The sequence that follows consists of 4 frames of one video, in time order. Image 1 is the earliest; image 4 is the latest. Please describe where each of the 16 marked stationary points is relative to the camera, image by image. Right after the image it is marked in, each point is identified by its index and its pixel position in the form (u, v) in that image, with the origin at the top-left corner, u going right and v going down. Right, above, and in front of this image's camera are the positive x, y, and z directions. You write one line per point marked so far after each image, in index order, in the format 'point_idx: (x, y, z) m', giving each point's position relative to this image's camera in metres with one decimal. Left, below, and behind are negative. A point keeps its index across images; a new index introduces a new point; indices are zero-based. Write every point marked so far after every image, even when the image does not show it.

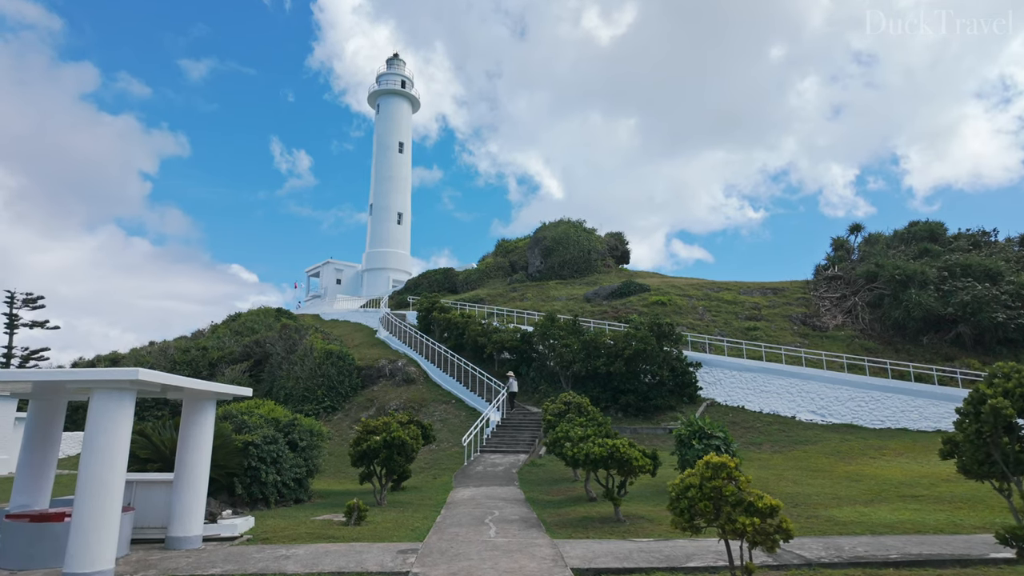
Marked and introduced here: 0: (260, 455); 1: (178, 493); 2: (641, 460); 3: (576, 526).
0: (-4.6, -3.1, +10.7) m
1: (-4.3, -2.7, +7.6) m
2: (+1.9, -2.6, +8.9) m
3: (+1.0, -3.6, +8.9) m
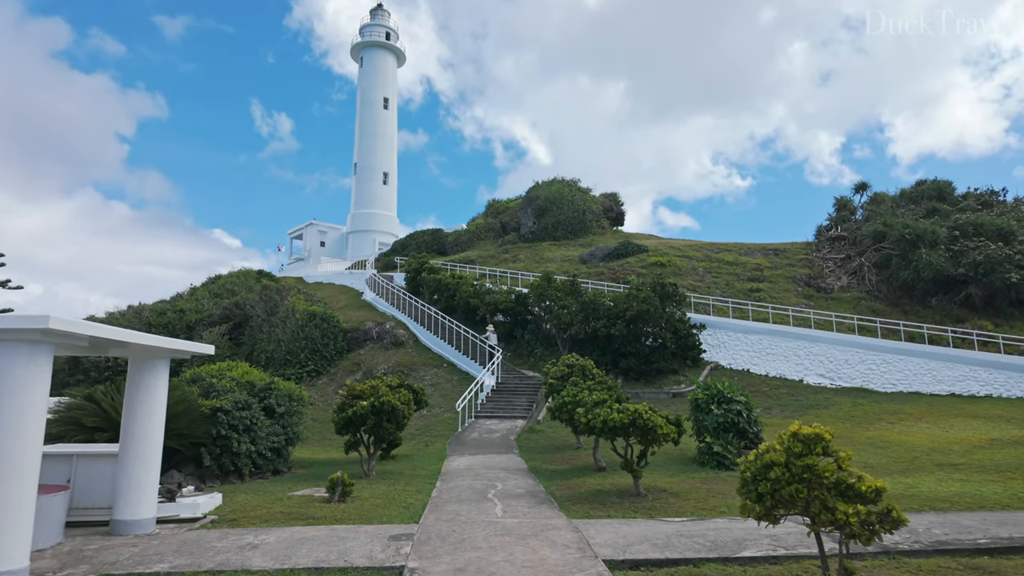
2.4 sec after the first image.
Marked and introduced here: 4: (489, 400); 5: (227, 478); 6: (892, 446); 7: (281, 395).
0: (-4.6, -2.2, +9.5) m
1: (-4.2, -2.0, +6.3) m
2: (+2.0, -1.9, +7.8) m
3: (+1.1, -2.9, +7.8) m
4: (-0.7, -3.2, +16.9) m
5: (-4.6, -3.1, +9.5) m
6: (+7.8, -3.3, +11.9) m
7: (-4.3, -2.0, +10.9) m
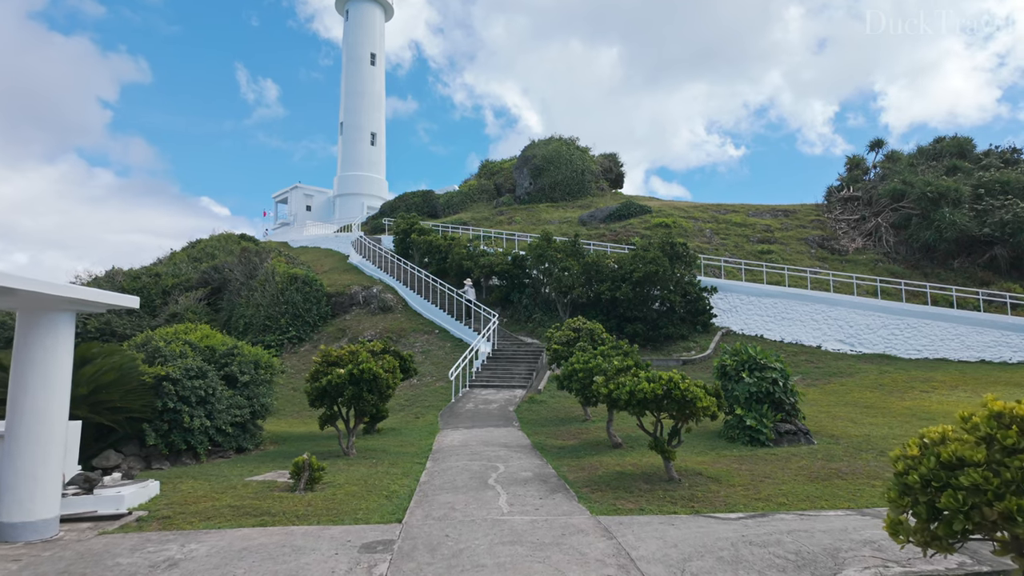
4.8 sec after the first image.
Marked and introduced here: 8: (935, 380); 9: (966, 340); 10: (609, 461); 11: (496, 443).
0: (-4.5, -1.4, +8.0) m
1: (-4.1, -1.4, +4.8) m
2: (+2.1, -1.2, +6.3) m
3: (+1.1, -2.2, +6.4) m
4: (-0.7, -2.1, +15.5) m
5: (-4.6, -2.3, +8.0) m
6: (+7.8, -2.4, +10.7) m
7: (-4.3, -1.2, +9.4) m
8: (+10.5, -2.3, +14.5) m
9: (+13.0, -1.5, +16.7) m
10: (+1.3, -2.3, +7.8) m
11: (-0.3, -2.5, +9.3) m
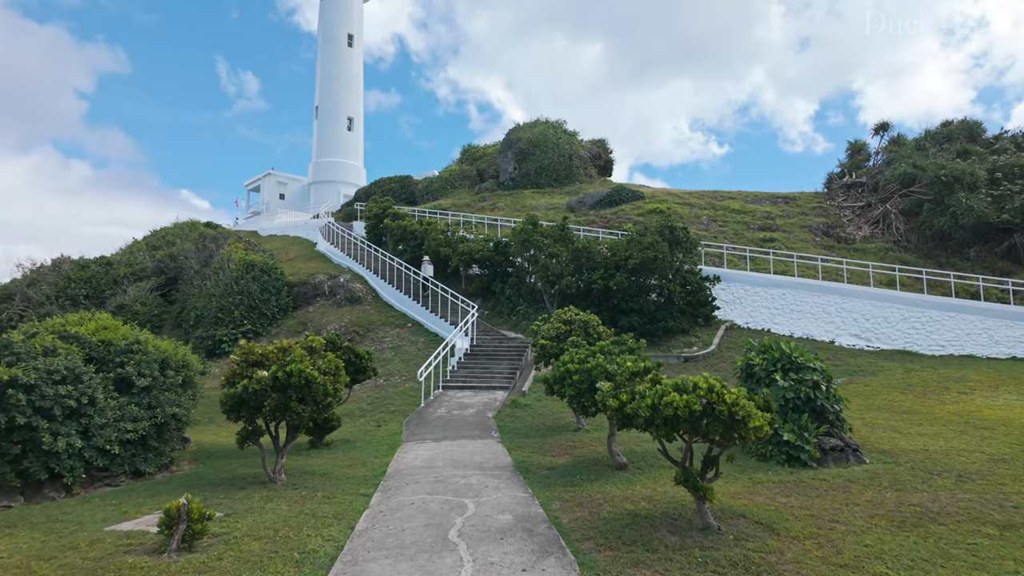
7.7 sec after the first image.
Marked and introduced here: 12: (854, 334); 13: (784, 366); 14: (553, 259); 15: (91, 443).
0: (-4.8, -1.2, +5.9) m
1: (-4.3, -1.1, +2.8) m
2: (+1.9, -1.0, +4.4) m
3: (+0.9, -2.0, +4.5) m
4: (-1.2, -1.8, +13.5) m
5: (-4.9, -2.1, +6.0) m
6: (+7.4, -2.1, +8.9) m
7: (-4.6, -0.9, +7.3) m
8: (+10.1, -2.0, +12.9) m
9: (+12.5, -1.2, +15.1) m
10: (+1.0, -2.1, +5.9) m
11: (-0.6, -2.2, +7.4) m
12: (+9.6, -1.3, +16.3) m
13: (+3.6, -1.0, +7.7) m
14: (+1.2, +0.9, +16.6) m
15: (-4.6, -1.7, +6.4) m
